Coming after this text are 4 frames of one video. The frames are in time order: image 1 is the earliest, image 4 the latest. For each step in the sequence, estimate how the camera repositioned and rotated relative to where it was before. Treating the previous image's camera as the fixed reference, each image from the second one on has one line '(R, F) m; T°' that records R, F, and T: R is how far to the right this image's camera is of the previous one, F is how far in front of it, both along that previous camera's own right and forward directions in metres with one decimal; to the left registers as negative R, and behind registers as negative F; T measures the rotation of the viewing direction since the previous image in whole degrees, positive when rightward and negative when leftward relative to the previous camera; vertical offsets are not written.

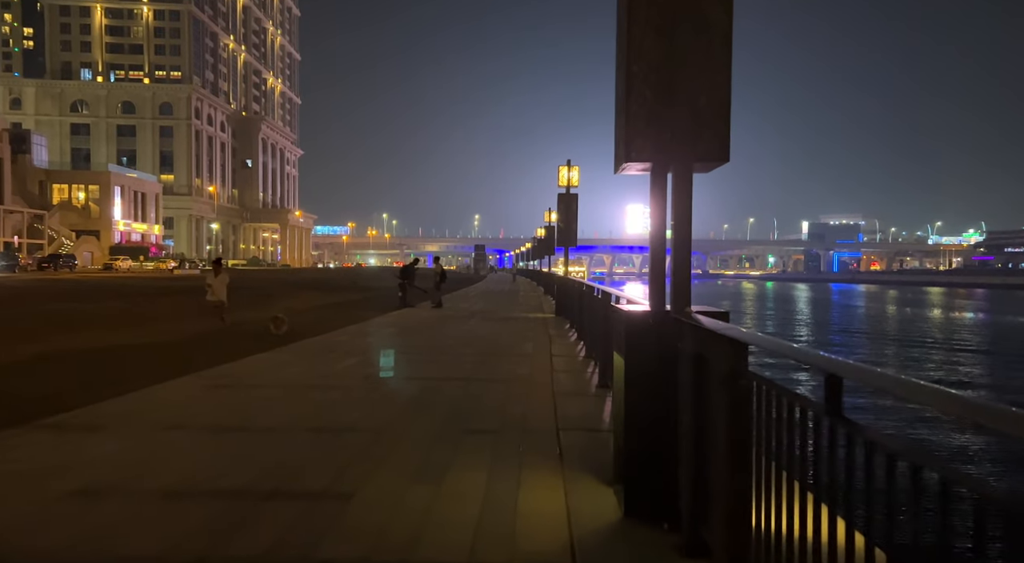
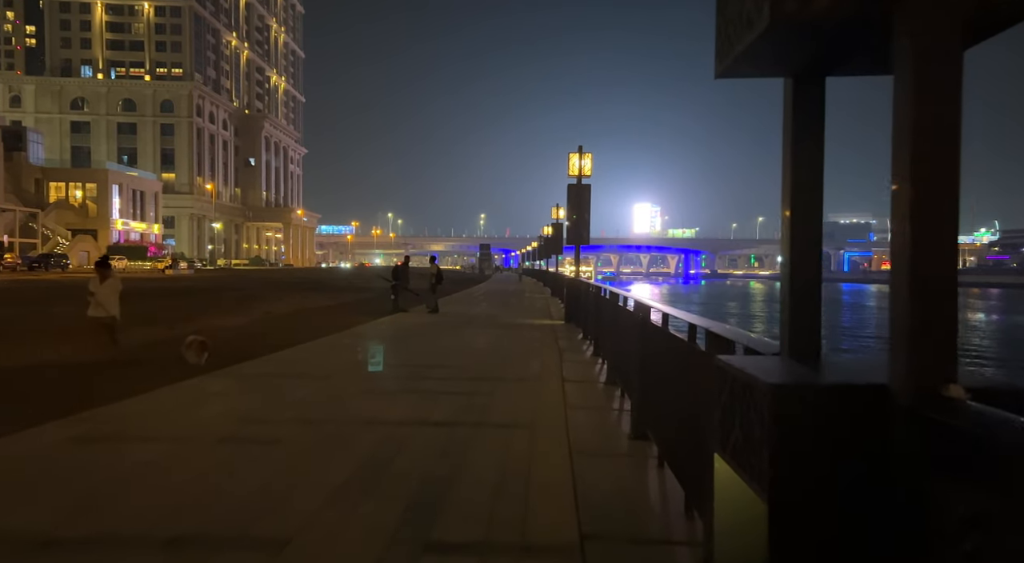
(+0.1, +2.8) m; 0°
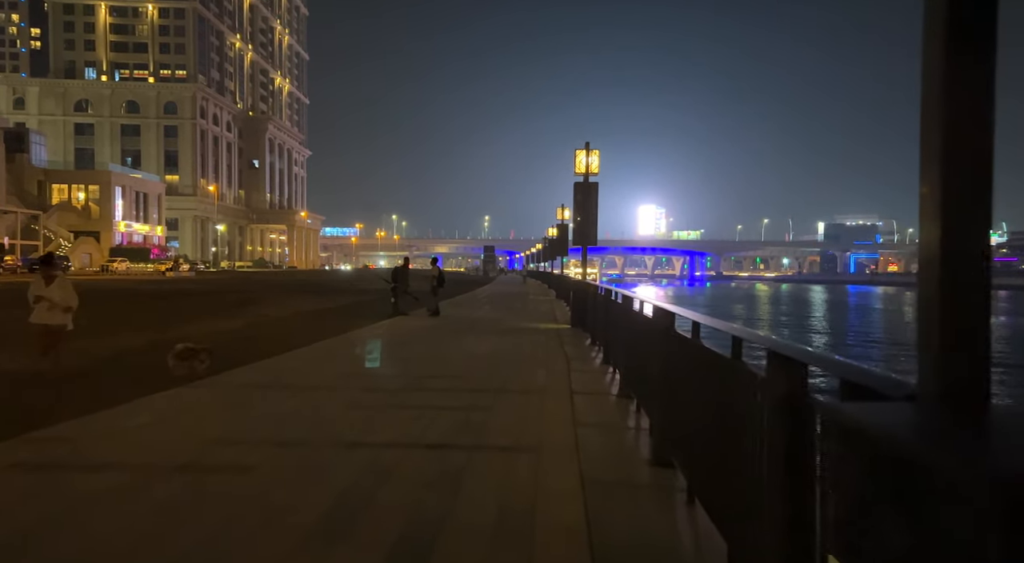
(0.0, +0.9) m; 0°
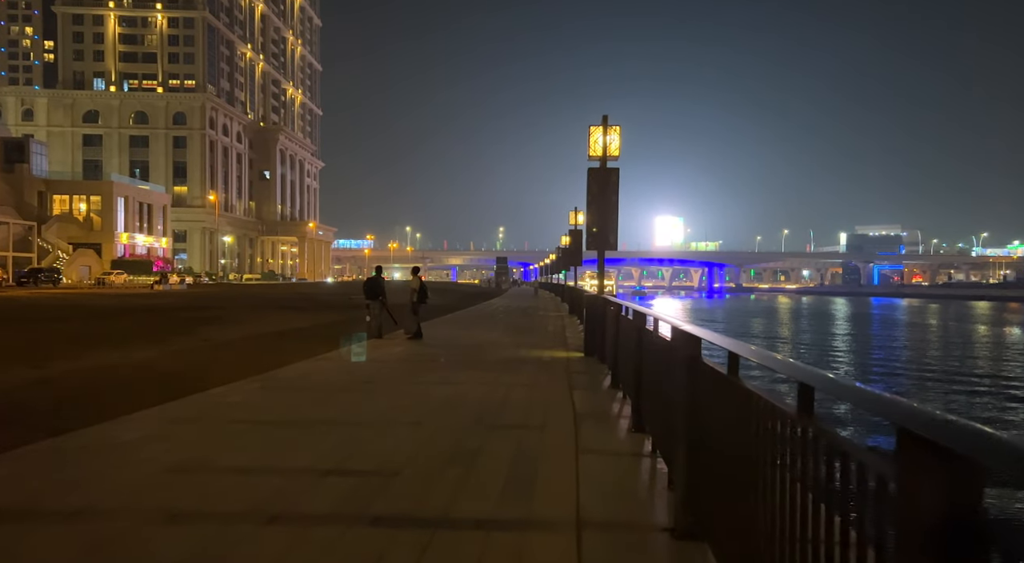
(+0.4, +4.5) m; -1°
